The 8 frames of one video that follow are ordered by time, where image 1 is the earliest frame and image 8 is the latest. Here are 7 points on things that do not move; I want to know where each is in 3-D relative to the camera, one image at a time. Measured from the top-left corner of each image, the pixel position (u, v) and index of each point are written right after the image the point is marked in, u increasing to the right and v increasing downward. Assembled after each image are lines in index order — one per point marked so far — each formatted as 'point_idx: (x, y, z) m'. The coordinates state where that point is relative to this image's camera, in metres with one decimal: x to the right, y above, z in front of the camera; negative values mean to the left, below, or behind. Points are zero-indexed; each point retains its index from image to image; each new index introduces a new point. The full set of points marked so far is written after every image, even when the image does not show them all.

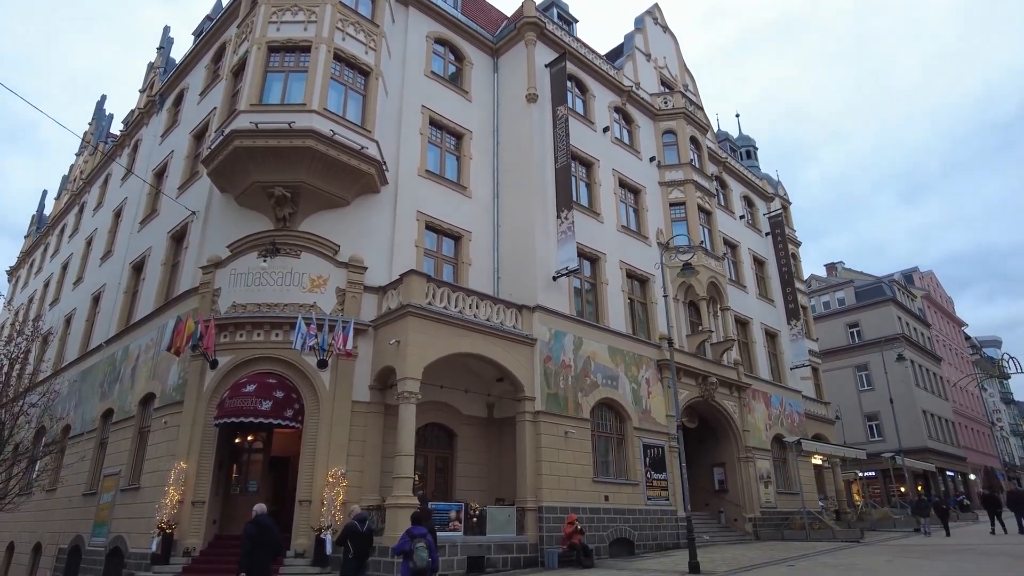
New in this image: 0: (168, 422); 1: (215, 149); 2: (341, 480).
0: (-8.8, -3.4, +17.0) m
1: (-8.0, +3.7, +17.8) m
2: (-4.0, -4.5, +15.7) m
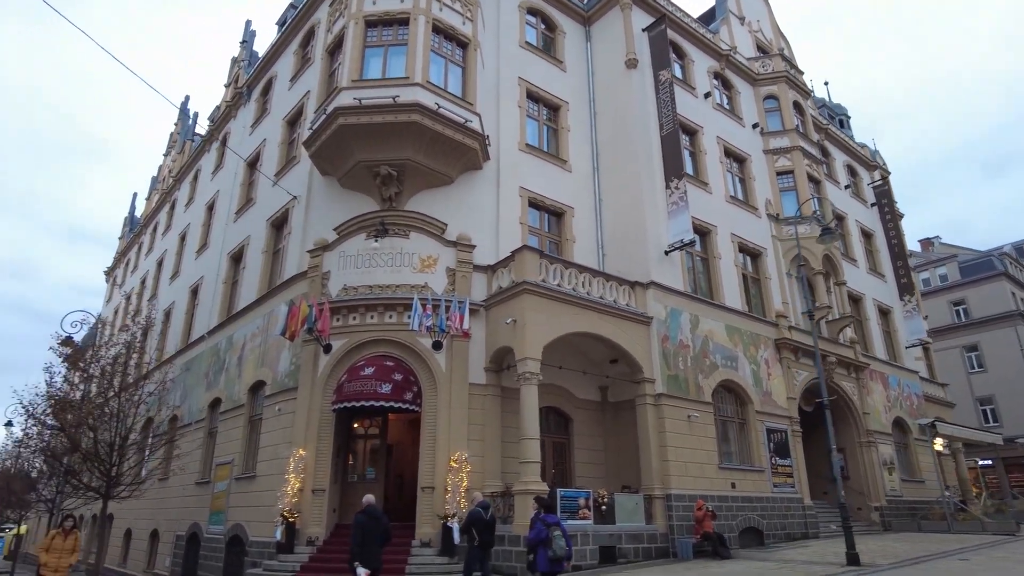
0: (-5.7, -3.0, +16.6) m
1: (-5.1, +4.2, +17.3) m
2: (-1.0, -4.0, +14.9) m
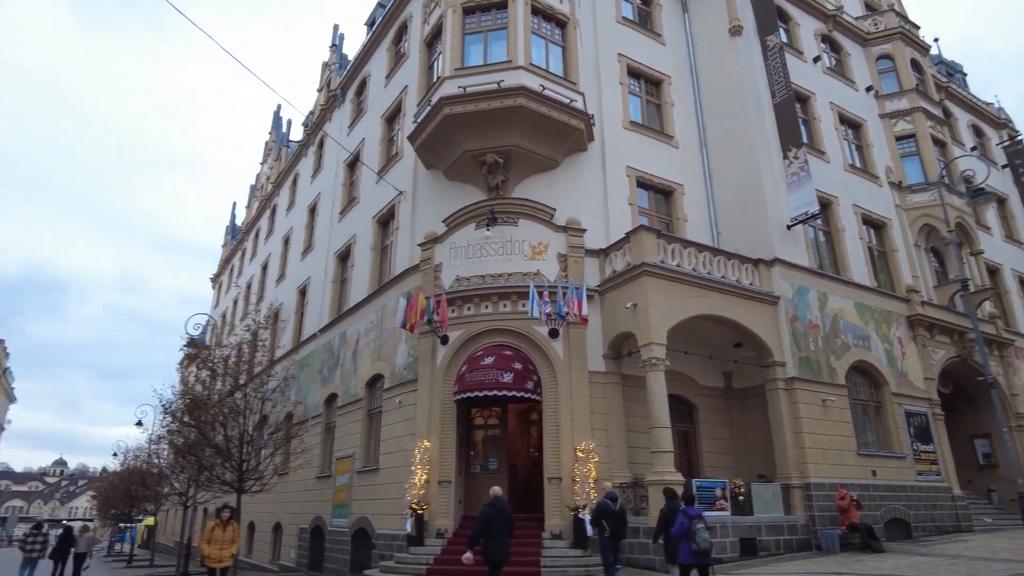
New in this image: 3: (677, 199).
0: (-2.7, -2.8, +16.7) m
1: (-2.3, +4.3, +17.2) m
2: (+1.8, -3.7, +14.5) m
3: (+4.8, +2.6, +19.2) m
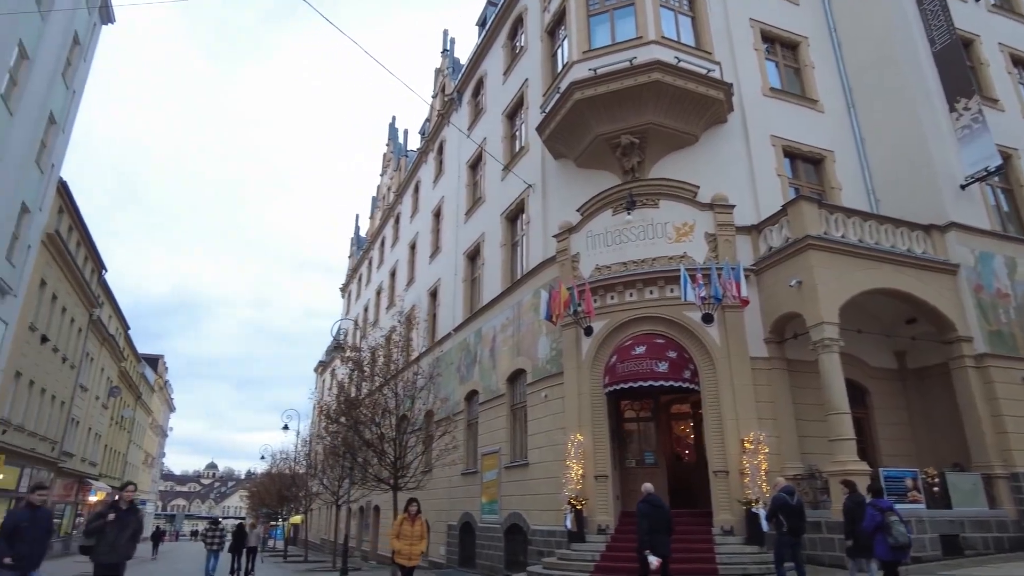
0: (+0.9, -2.6, +16.4) m
1: (+1.0, +4.6, +16.9) m
2: (+5.1, -3.2, +13.5) m
3: (+8.4, +3.2, +17.7) m
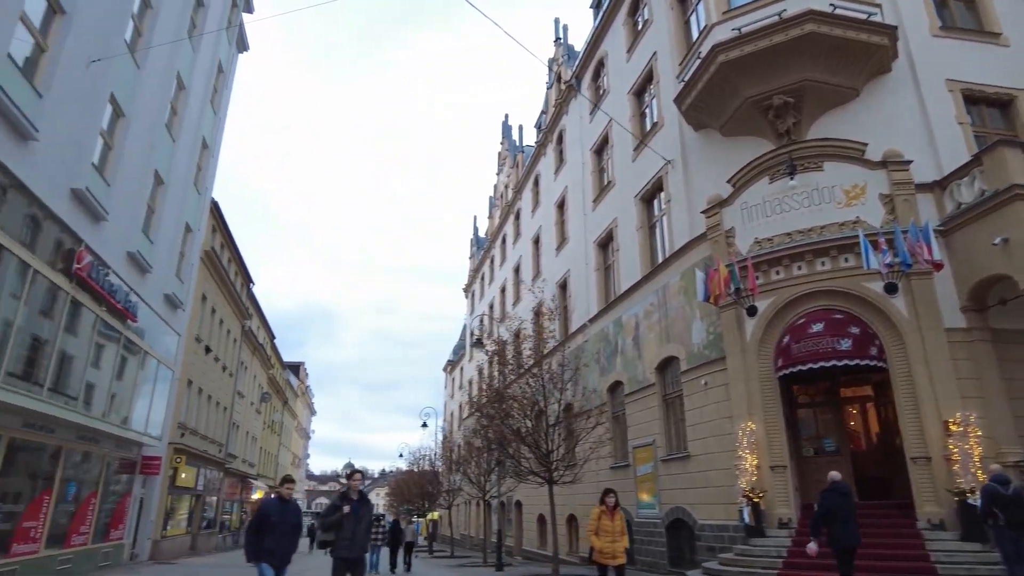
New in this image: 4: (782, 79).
0: (+4.6, -2.2, +15.4) m
1: (+4.3, +5.0, +15.9) m
2: (+8.2, -2.5, +11.8) m
3: (+11.8, +4.2, +15.4) m
4: (+6.0, +4.7, +14.8) m
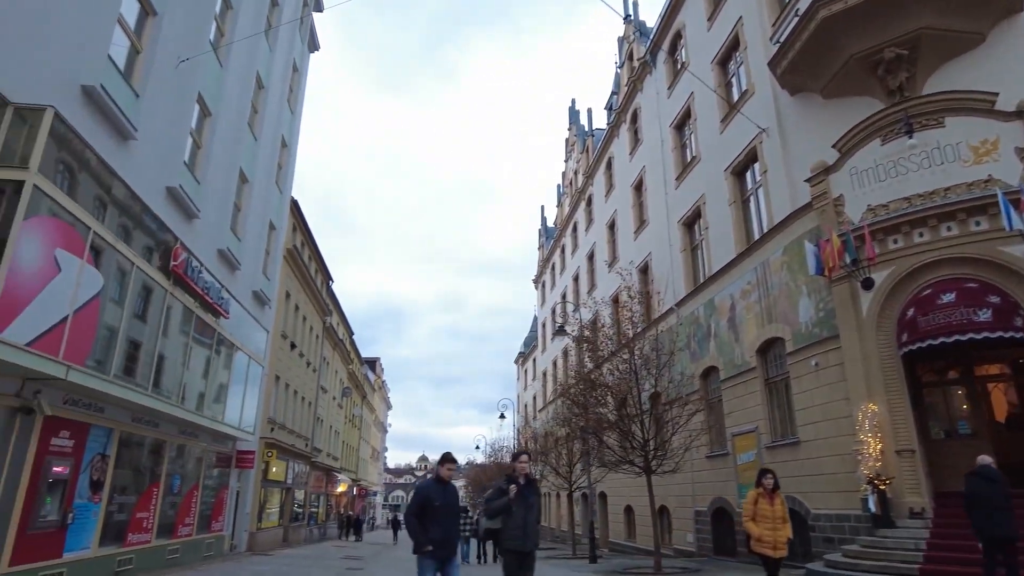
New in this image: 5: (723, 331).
0: (+6.7, -1.6, +14.4) m
1: (+6.2, +5.6, +14.8) m
2: (+9.9, -1.8, +10.5) m
3: (+13.6, +5.0, +13.6) m
4: (+7.8, +5.3, +13.5) m
5: (+6.1, -1.3, +19.4) m
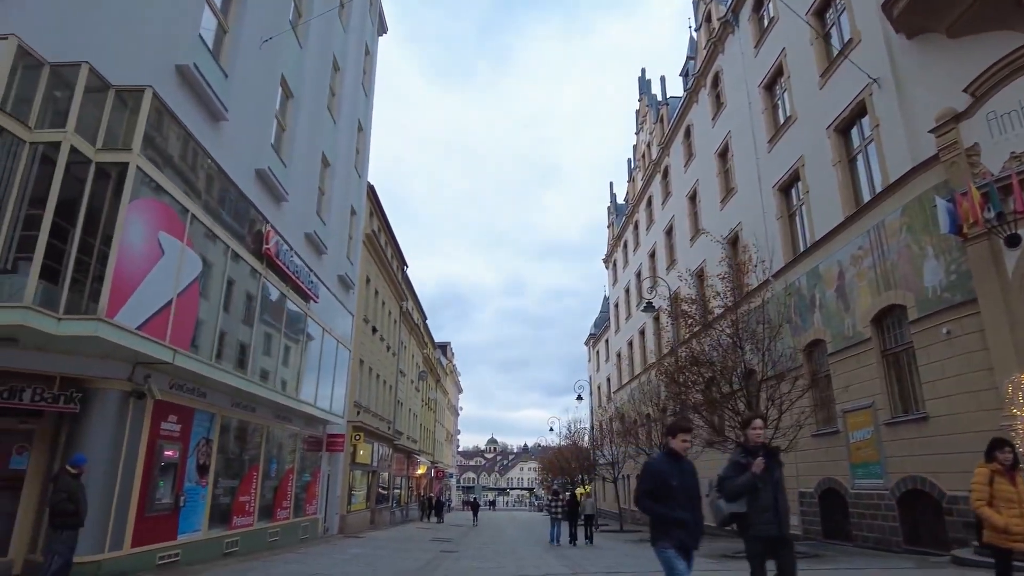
0: (+8.7, -0.8, +13.0) m
1: (+8.0, +6.4, +13.3) m
2: (+11.6, -1.1, +8.8) m
3: (+15.4, +6.0, +11.4) m
4: (+9.5, +6.1, +11.9) m
5: (+8.7, -0.3, +18.0) m
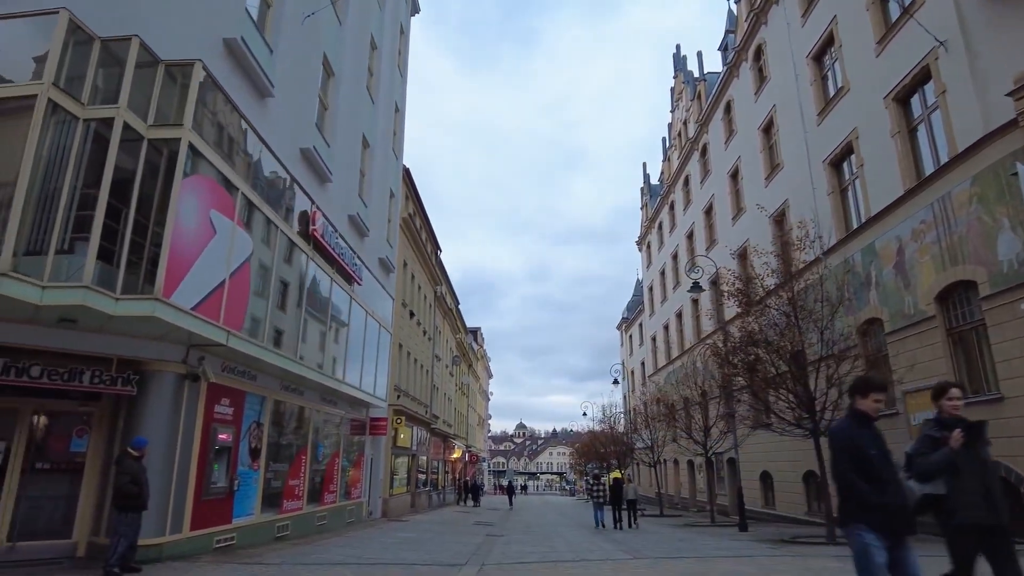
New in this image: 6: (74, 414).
0: (+9.8, -0.3, +12.3) m
1: (+9.0, +6.9, +12.4) m
2: (+12.5, -0.6, +8.0) m
3: (+16.2, +6.5, +10.3) m
4: (+10.4, +6.6, +11.0) m
5: (+9.9, +0.3, +17.3) m
6: (-6.8, -2.0, +10.3) m
